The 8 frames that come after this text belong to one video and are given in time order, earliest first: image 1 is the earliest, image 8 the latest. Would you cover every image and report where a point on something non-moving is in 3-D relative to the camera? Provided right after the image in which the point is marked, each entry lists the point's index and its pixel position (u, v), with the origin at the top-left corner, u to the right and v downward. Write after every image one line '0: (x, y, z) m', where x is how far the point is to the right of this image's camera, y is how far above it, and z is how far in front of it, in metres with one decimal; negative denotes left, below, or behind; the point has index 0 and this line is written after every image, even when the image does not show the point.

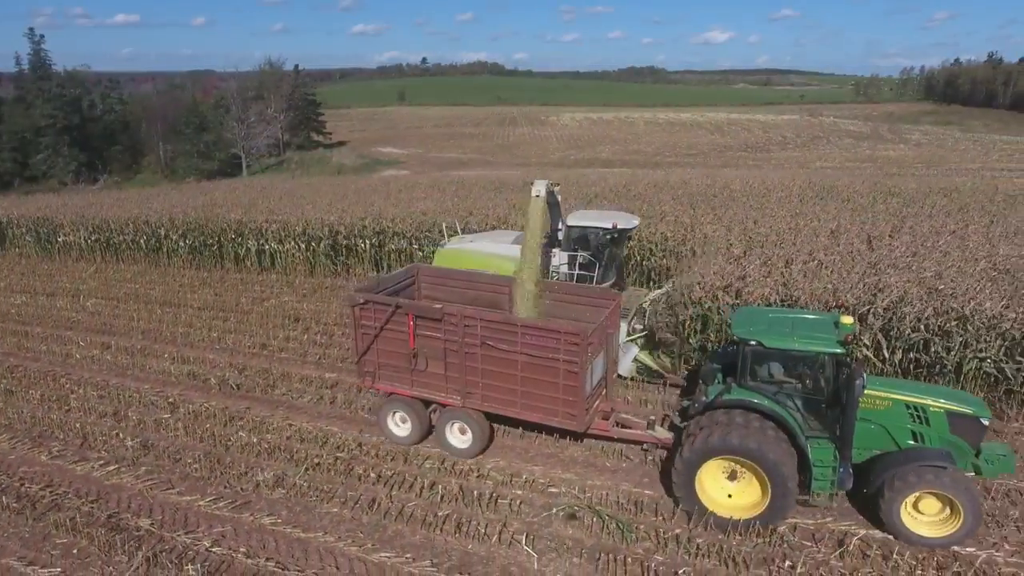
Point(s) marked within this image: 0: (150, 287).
0: (-8.3, 0.0, +14.8) m
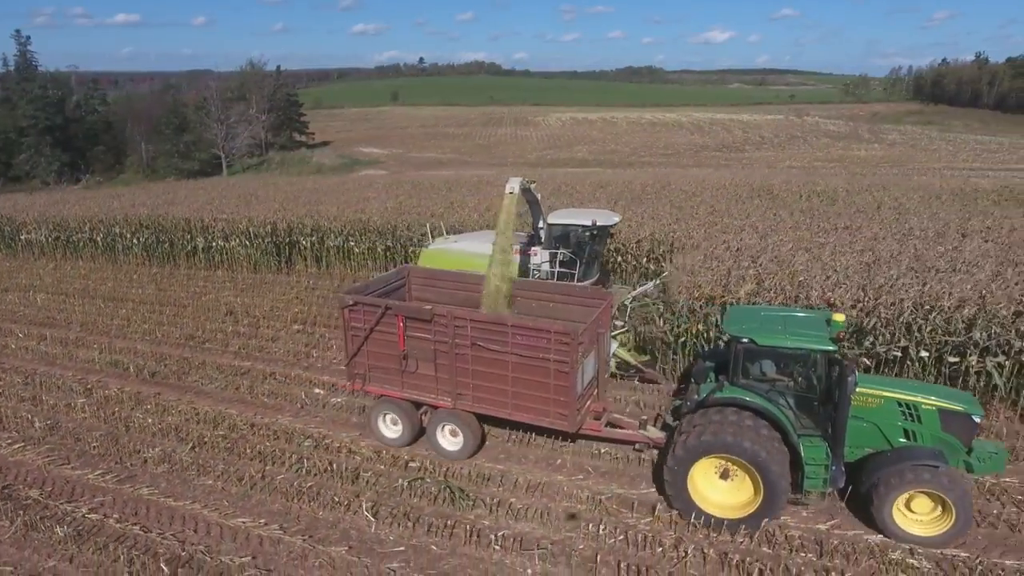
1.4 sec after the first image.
0: (-9.9, +0.2, +15.4) m
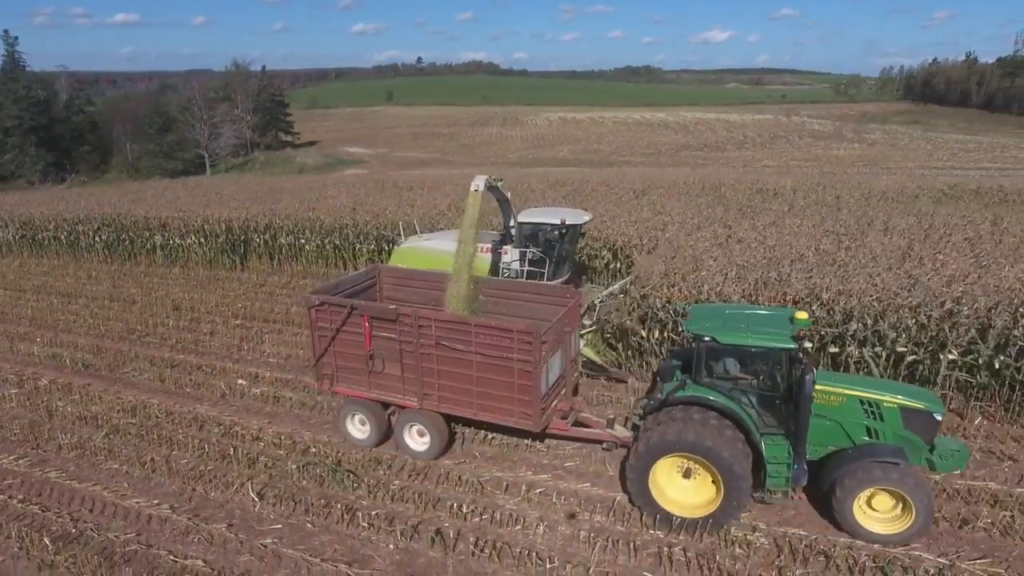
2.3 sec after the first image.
0: (-11.1, +0.2, +15.8) m
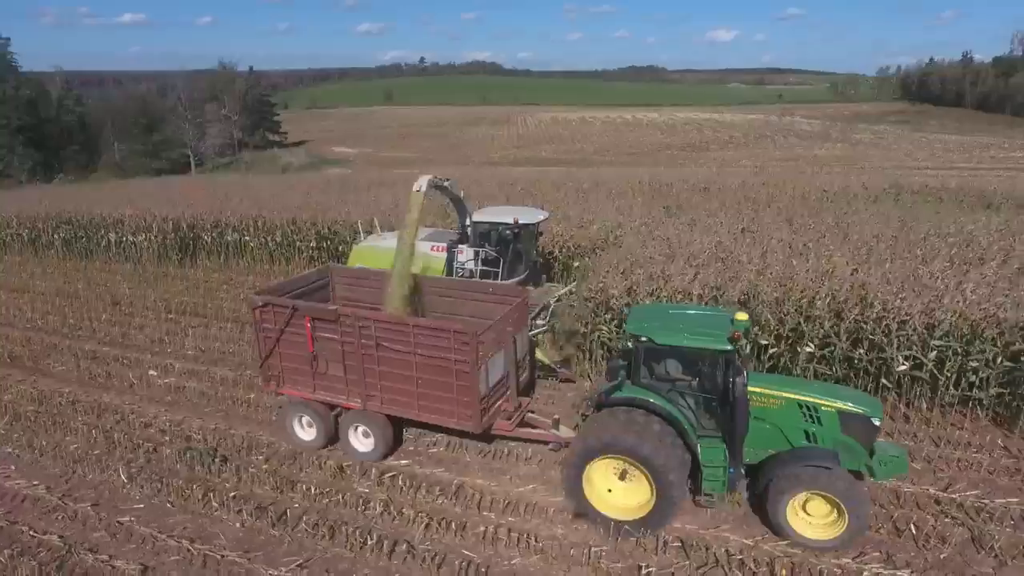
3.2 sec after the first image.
0: (-12.6, +0.3, +16.3) m
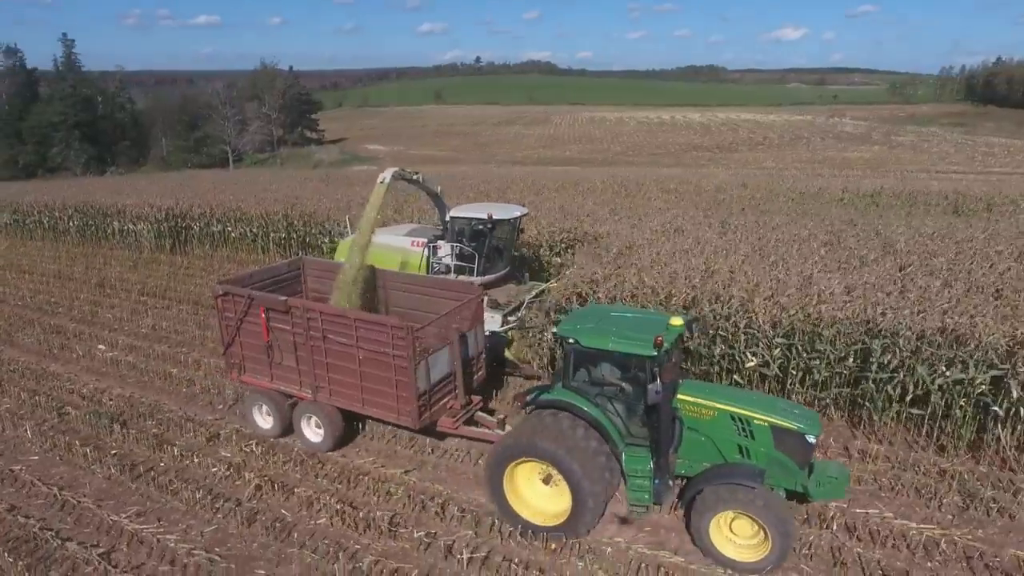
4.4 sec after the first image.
0: (-13.5, +0.9, +17.9) m
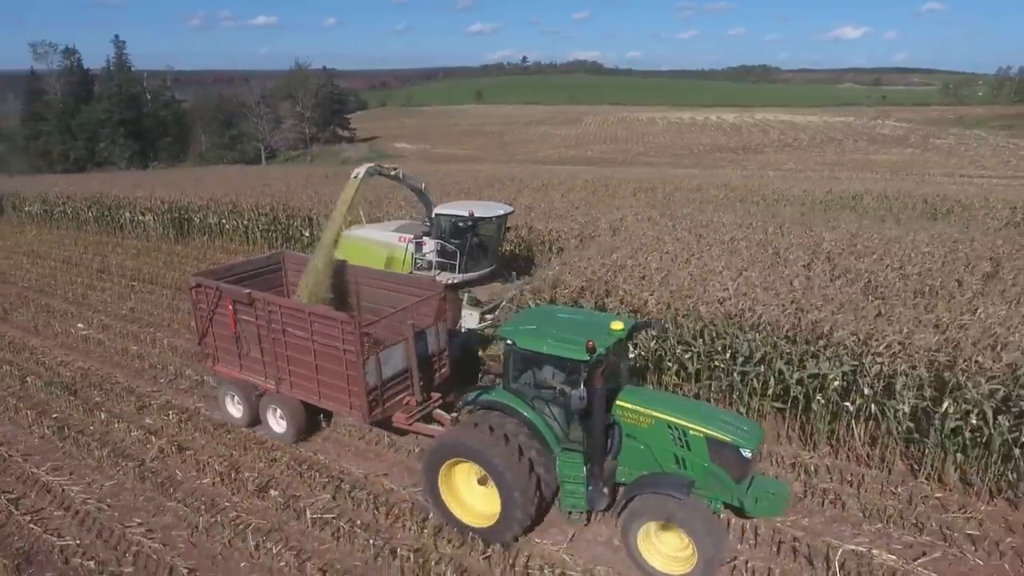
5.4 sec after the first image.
0: (-14.0, +1.3, +19.4) m
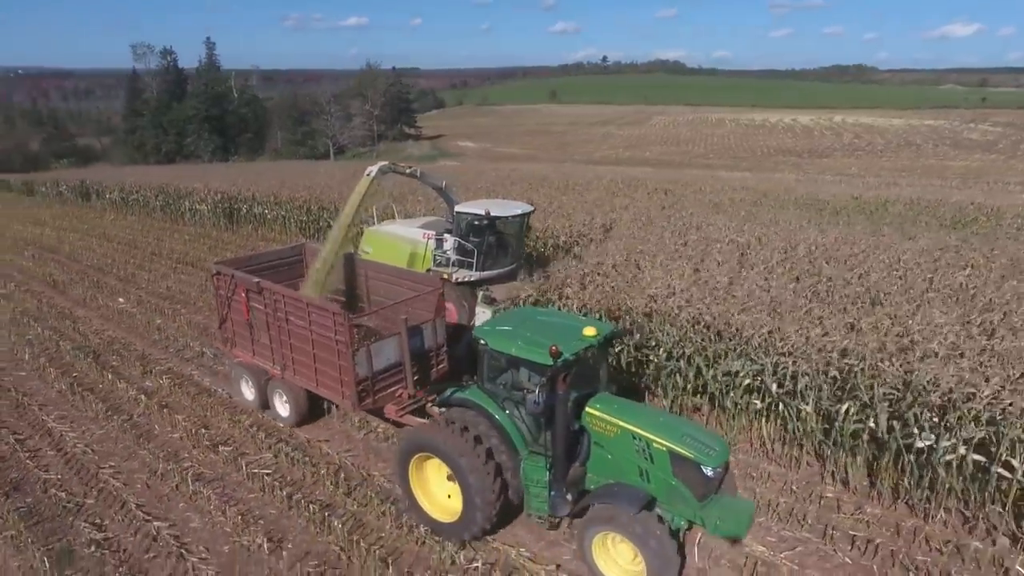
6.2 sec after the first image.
0: (-13.2, +2.0, +21.5) m
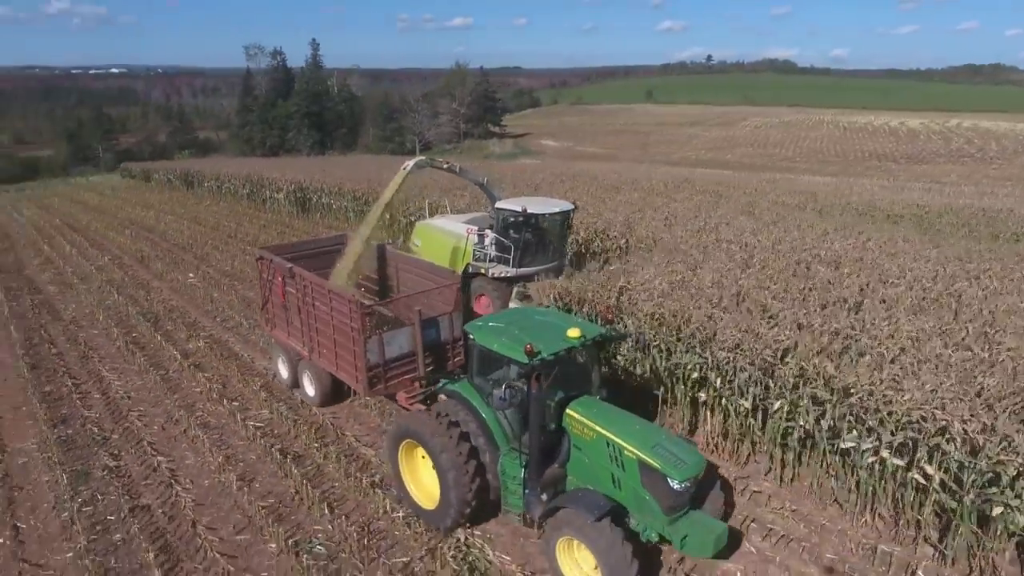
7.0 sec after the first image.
0: (-11.2, +2.8, +23.9) m
